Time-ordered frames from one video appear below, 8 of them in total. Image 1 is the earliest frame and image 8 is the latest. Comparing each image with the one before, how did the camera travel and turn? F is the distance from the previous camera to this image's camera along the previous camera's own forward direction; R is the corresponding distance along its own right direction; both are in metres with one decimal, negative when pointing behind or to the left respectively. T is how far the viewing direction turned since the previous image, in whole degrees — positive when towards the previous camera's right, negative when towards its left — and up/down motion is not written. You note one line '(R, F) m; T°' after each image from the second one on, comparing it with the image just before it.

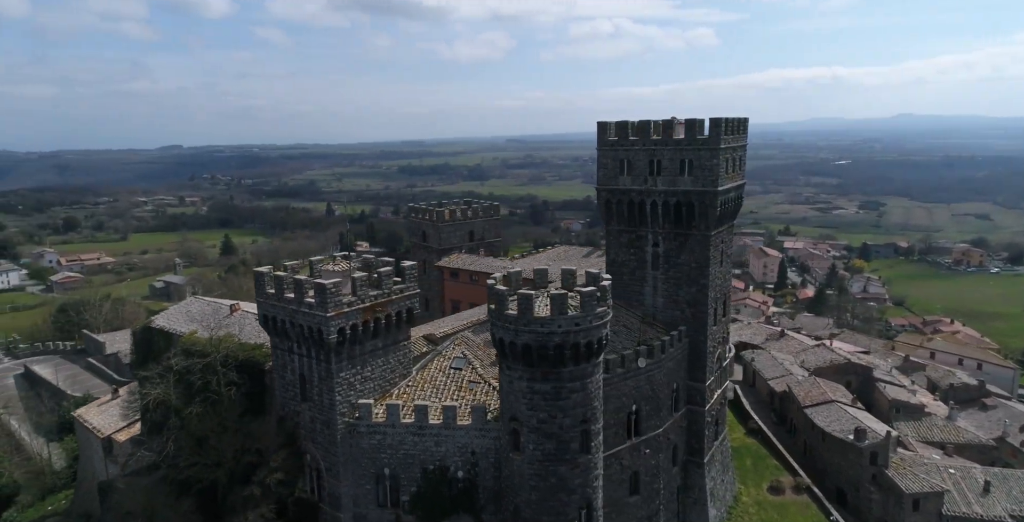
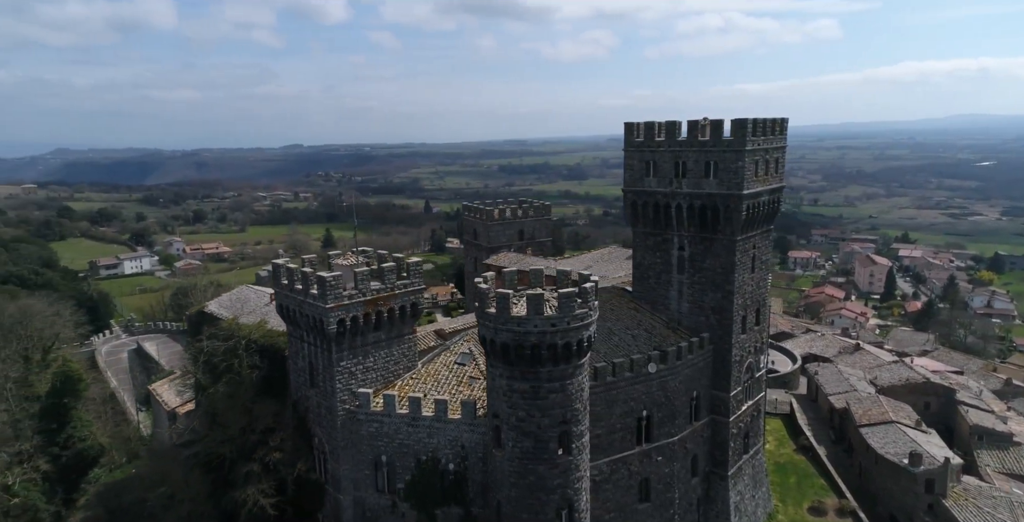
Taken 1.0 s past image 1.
(+4.2, -0.2) m; -10°
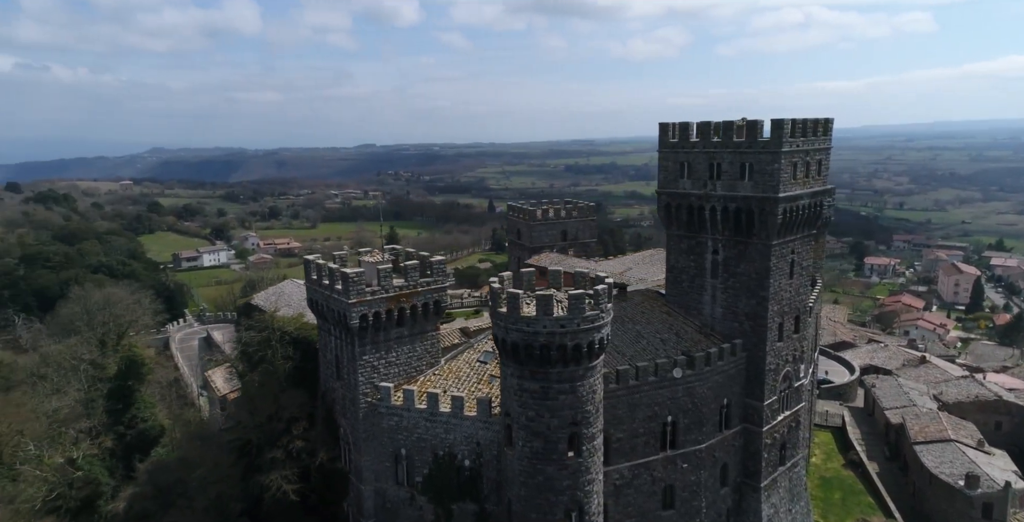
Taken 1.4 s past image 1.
(+1.9, 0.0) m; -6°
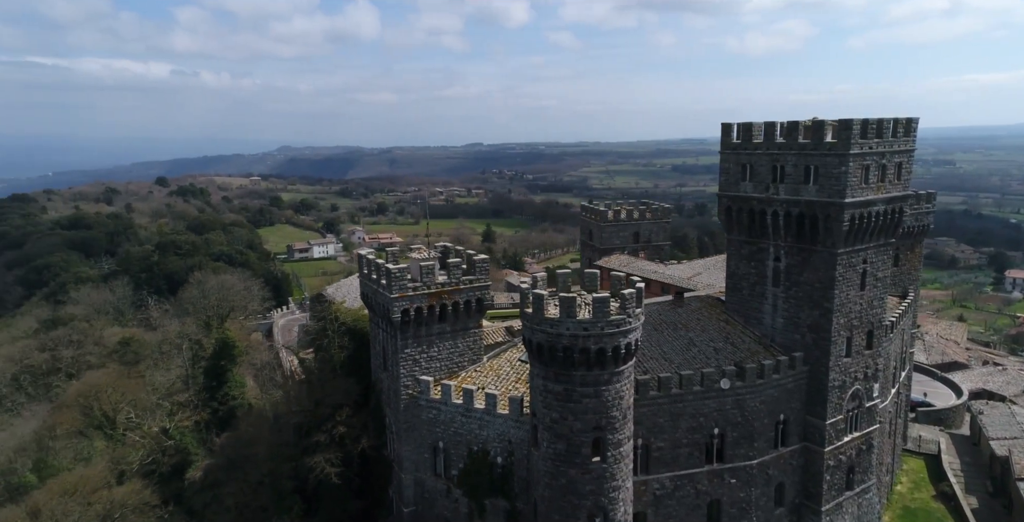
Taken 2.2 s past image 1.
(+2.7, +0.2) m; -10°
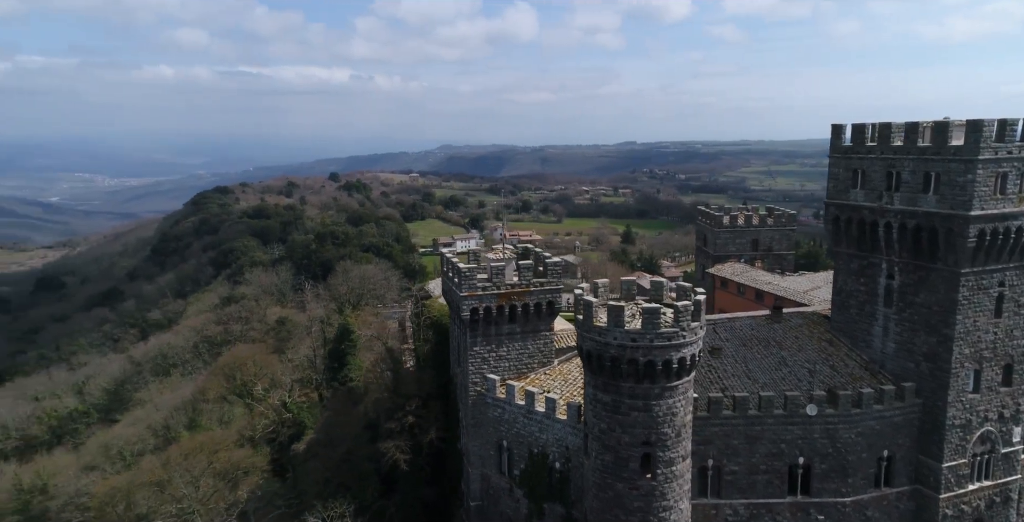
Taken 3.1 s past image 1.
(+3.2, +0.7) m; -14°
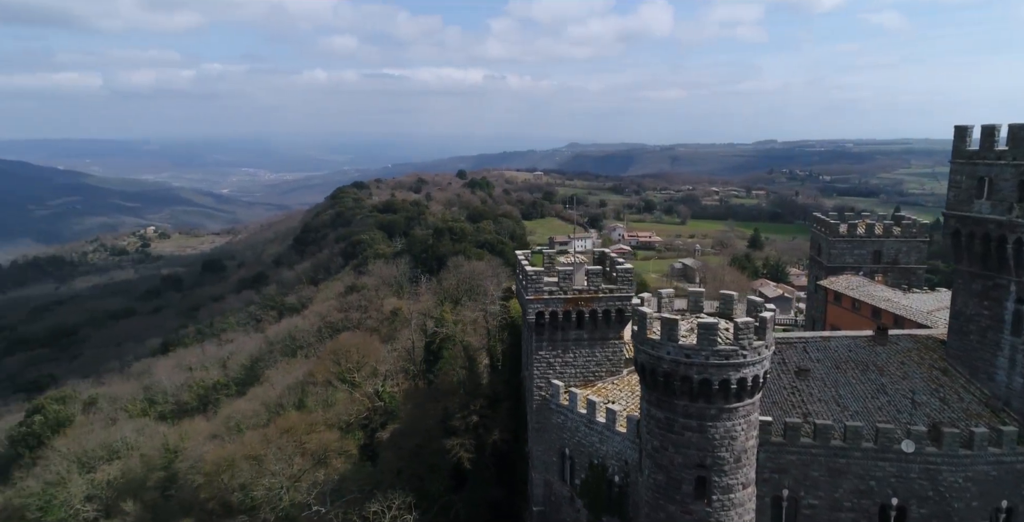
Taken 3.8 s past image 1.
(+2.1, +0.7) m; -11°
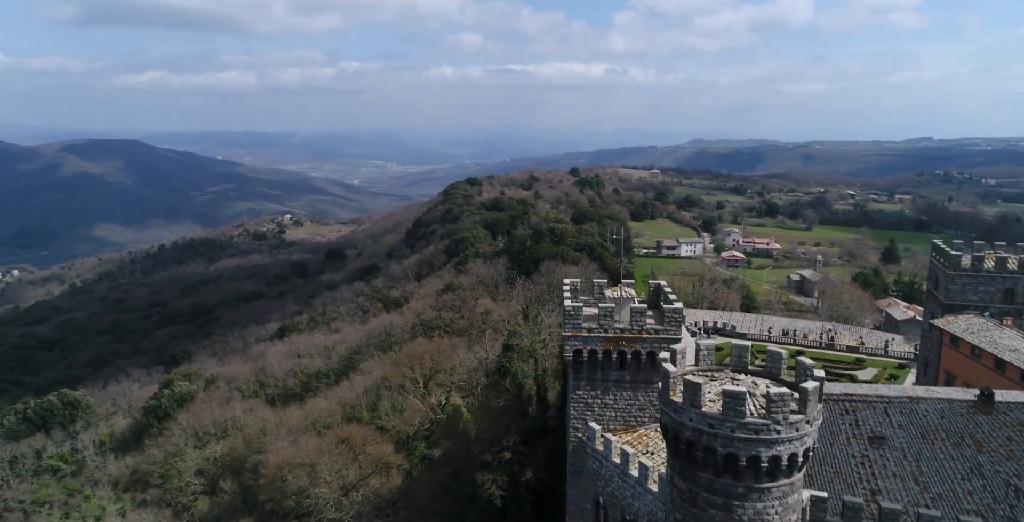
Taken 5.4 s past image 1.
(+2.7, +1.7) m; -10°
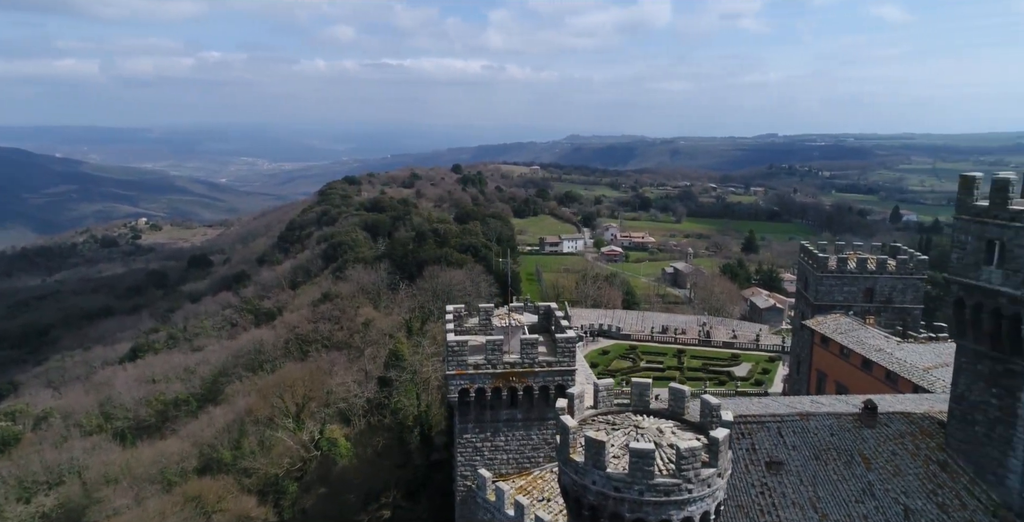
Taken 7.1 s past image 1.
(+0.3, +2.3) m; +9°
